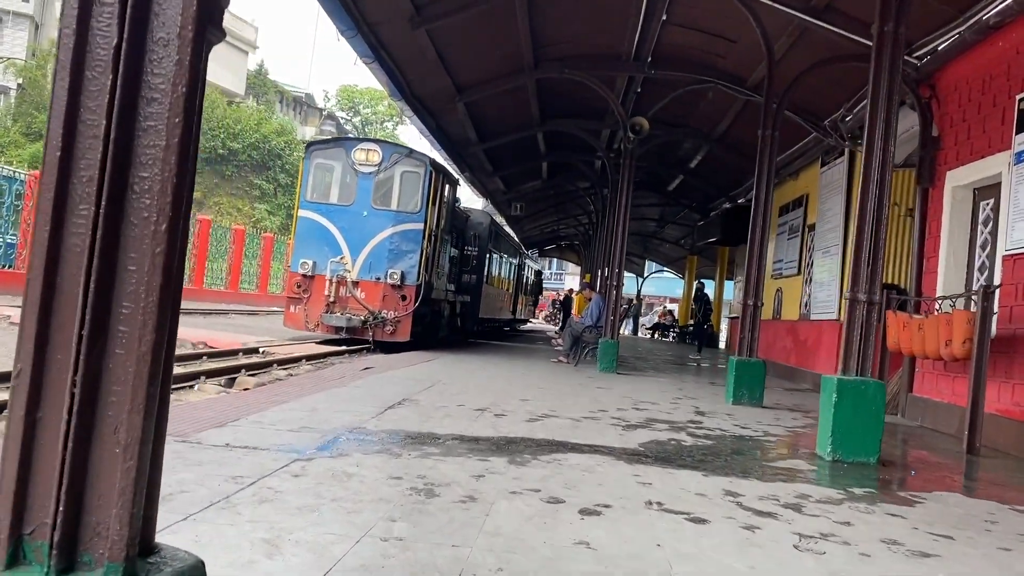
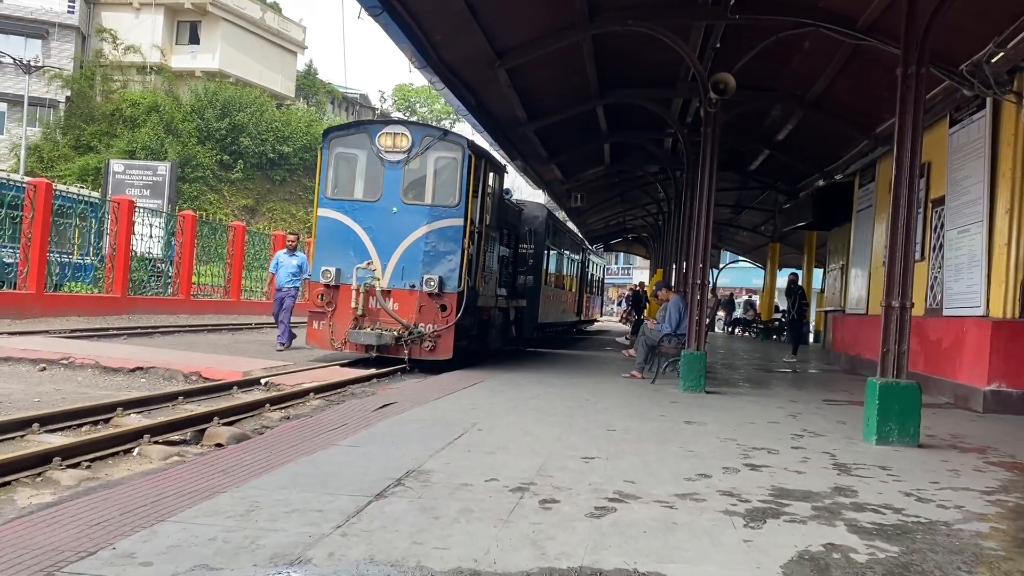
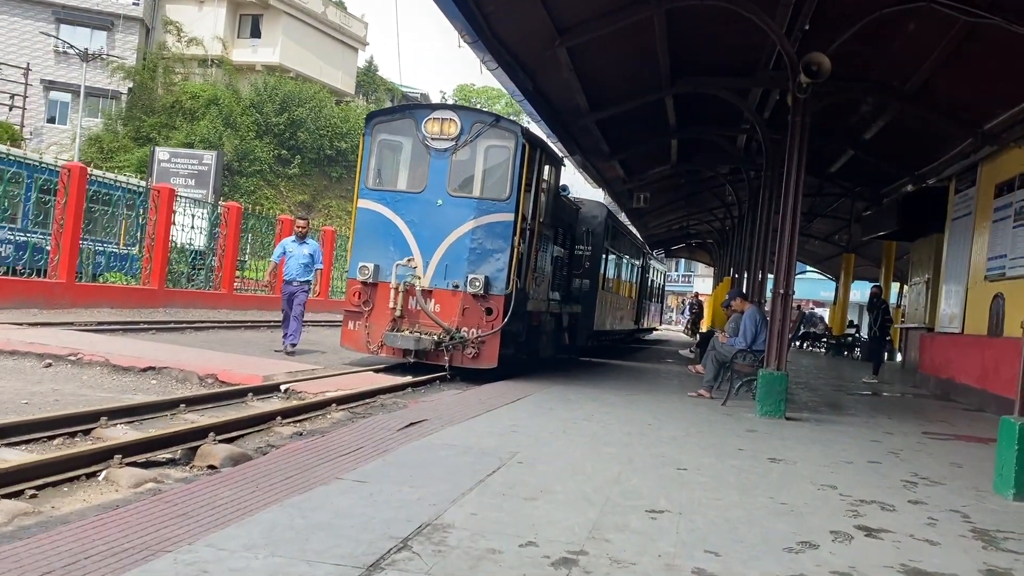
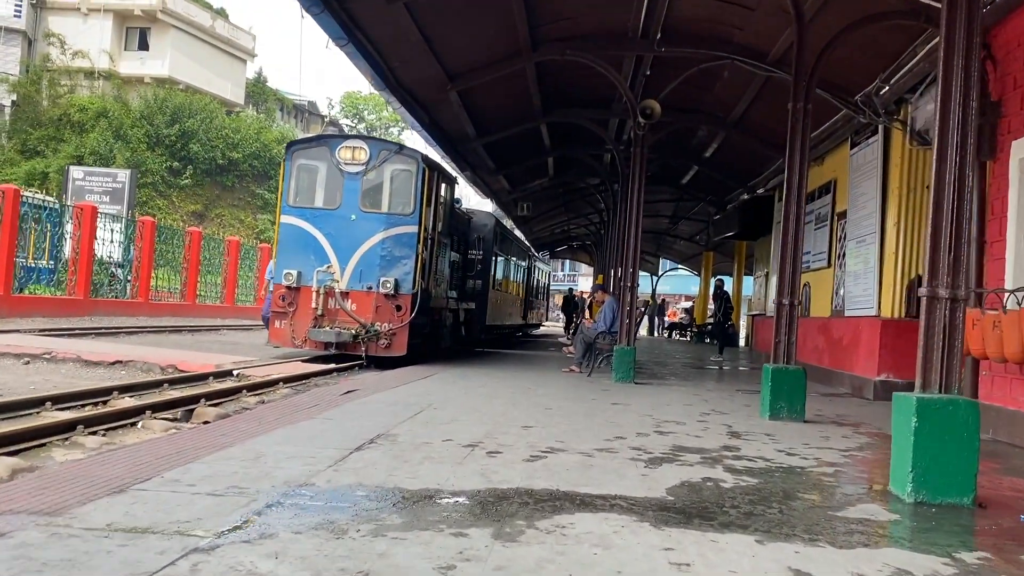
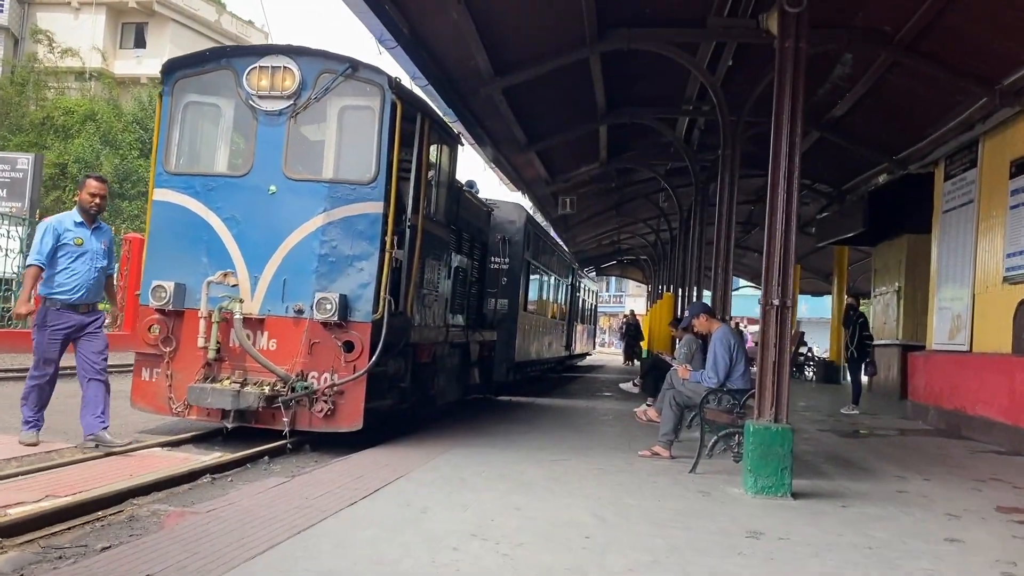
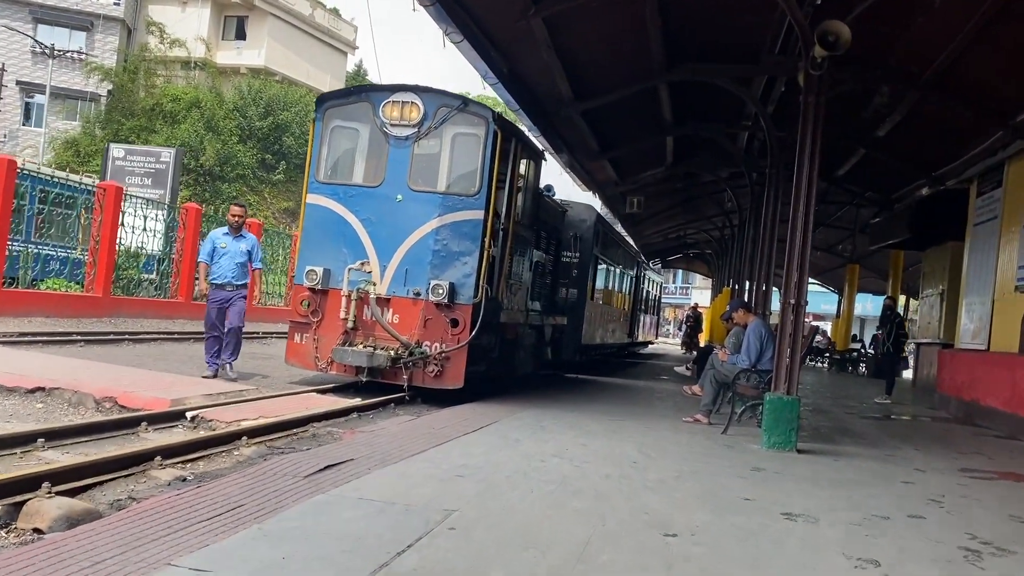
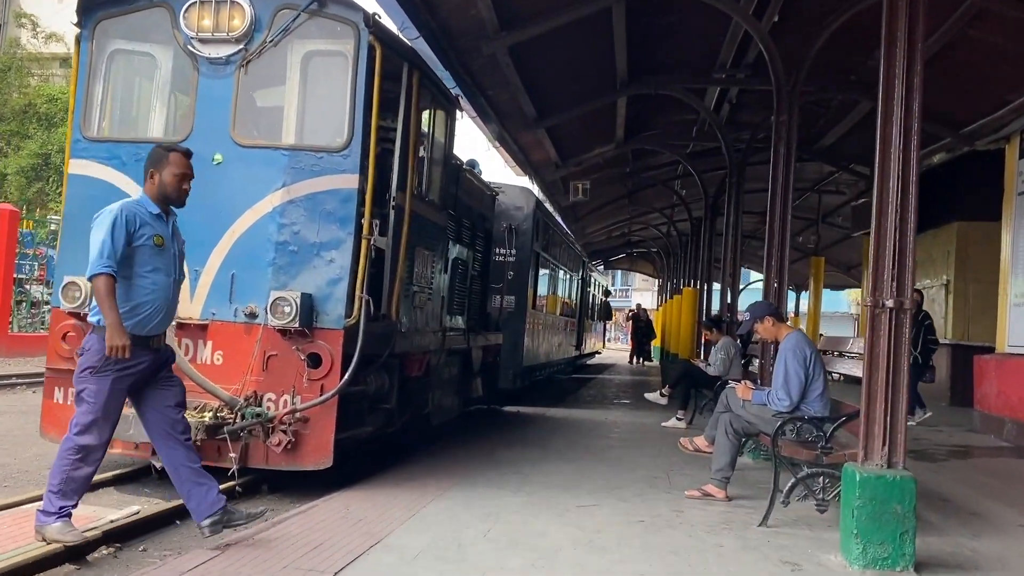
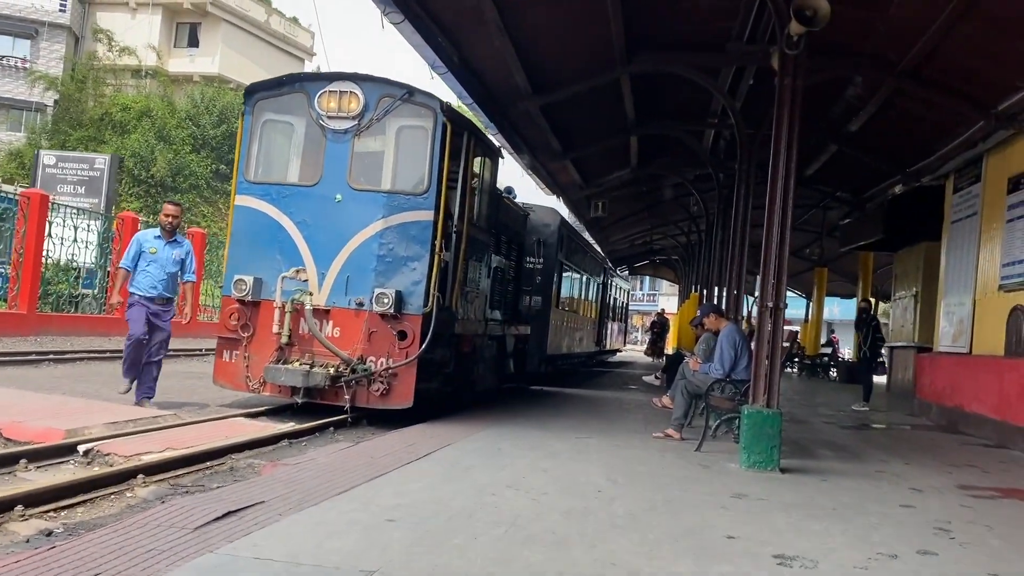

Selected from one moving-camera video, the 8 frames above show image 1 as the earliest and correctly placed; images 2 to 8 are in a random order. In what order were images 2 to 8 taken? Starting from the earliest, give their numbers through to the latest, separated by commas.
4, 2, 3, 6, 8, 5, 7
